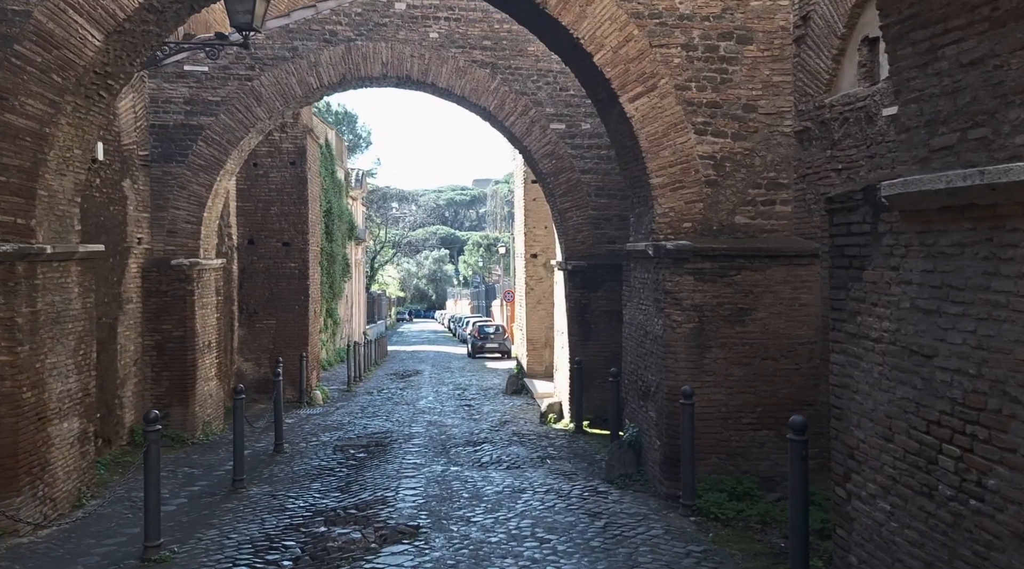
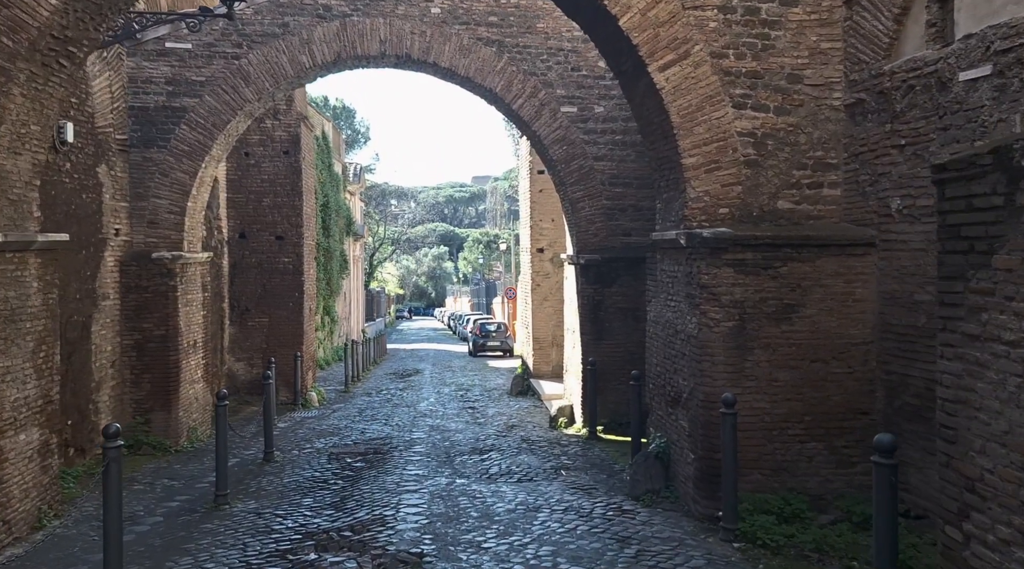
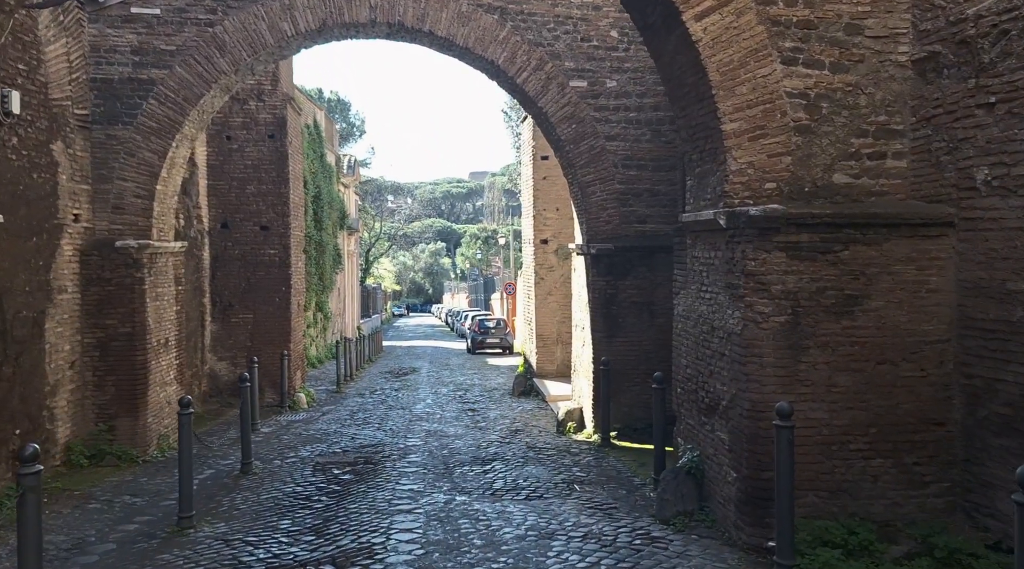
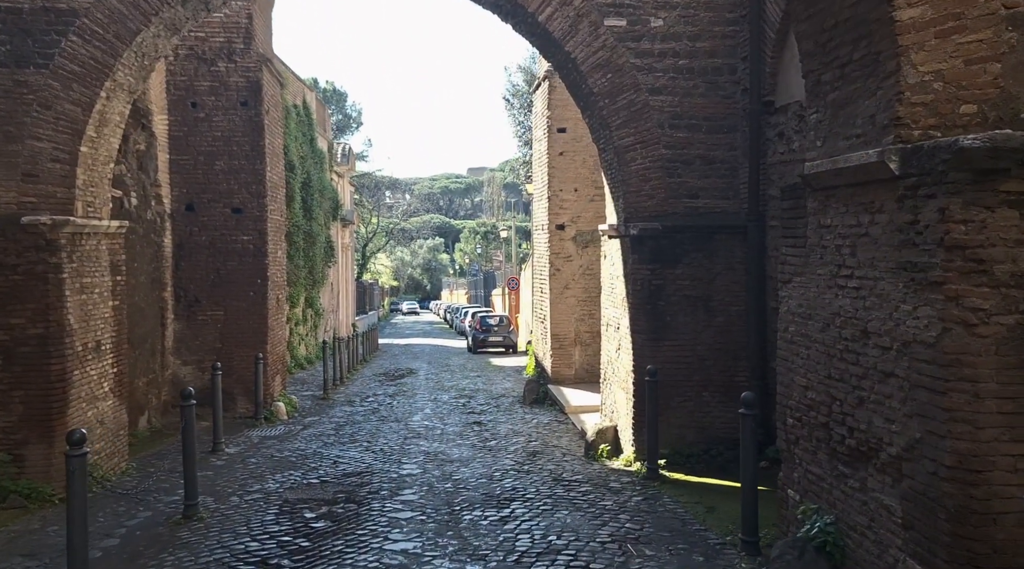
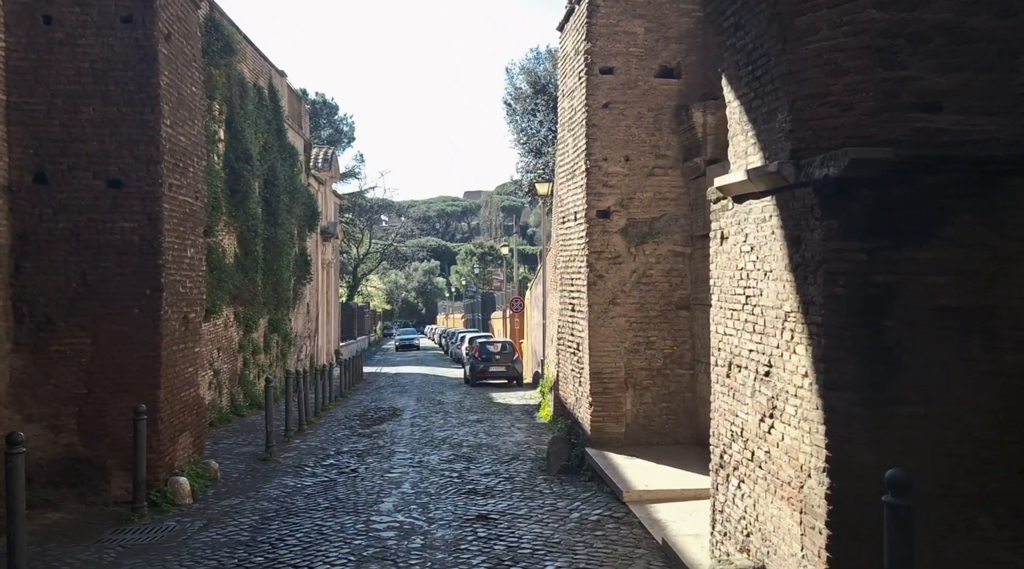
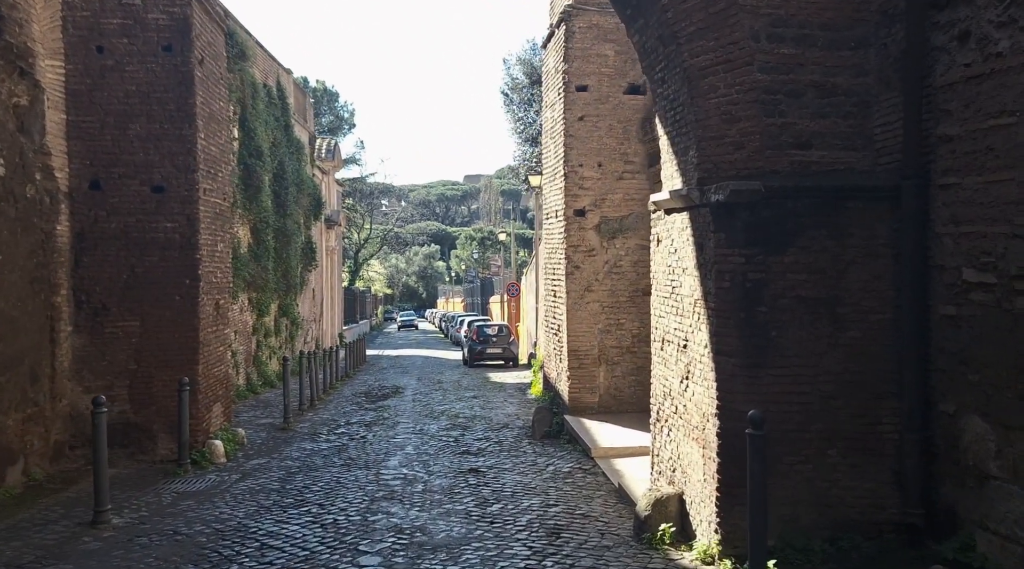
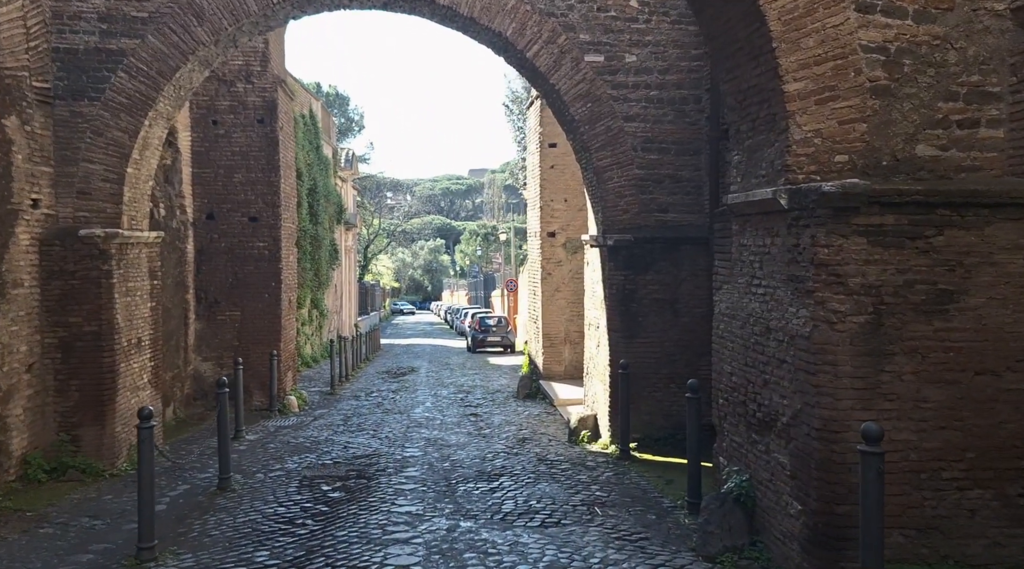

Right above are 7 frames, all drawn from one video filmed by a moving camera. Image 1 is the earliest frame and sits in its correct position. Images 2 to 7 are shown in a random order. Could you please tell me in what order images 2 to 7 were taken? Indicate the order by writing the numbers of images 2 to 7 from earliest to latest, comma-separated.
2, 3, 7, 4, 6, 5
